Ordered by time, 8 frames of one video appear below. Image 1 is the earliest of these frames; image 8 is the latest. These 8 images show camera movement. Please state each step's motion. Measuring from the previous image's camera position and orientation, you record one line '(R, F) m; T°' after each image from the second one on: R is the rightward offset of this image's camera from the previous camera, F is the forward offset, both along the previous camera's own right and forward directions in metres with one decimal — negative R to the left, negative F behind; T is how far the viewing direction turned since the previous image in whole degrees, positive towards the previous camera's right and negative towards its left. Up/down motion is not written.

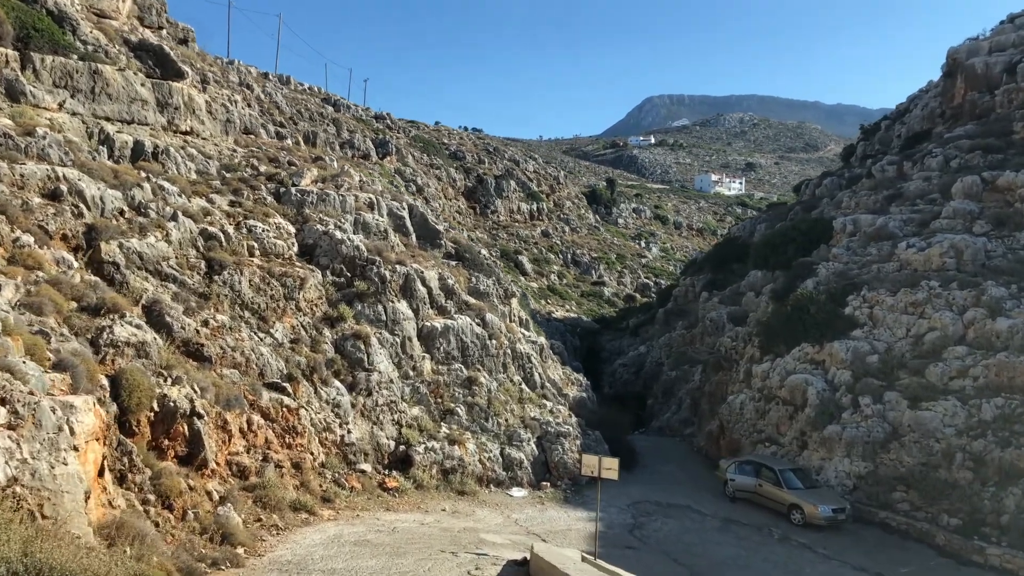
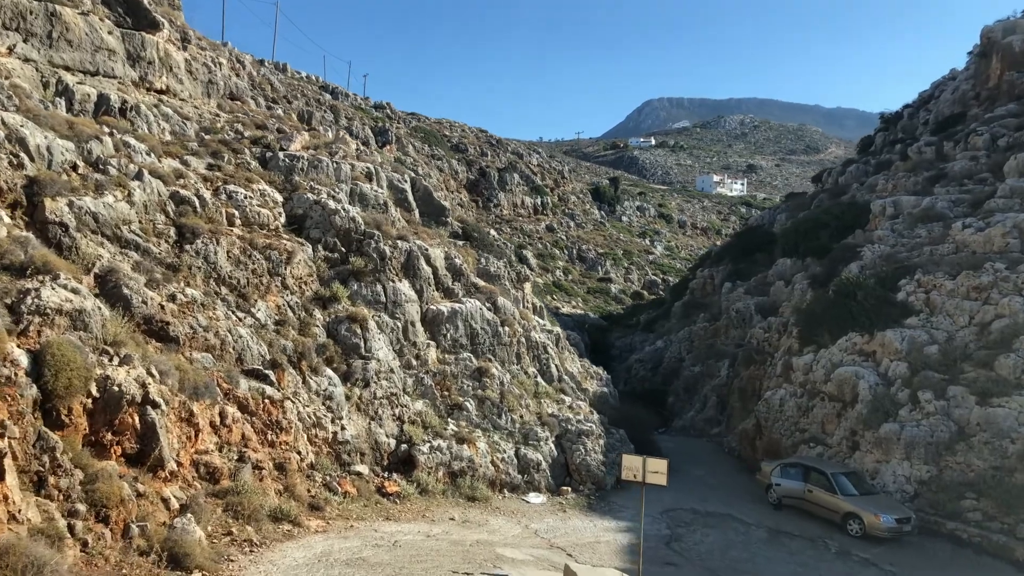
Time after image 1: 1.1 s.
(-0.4, +2.5) m; 0°
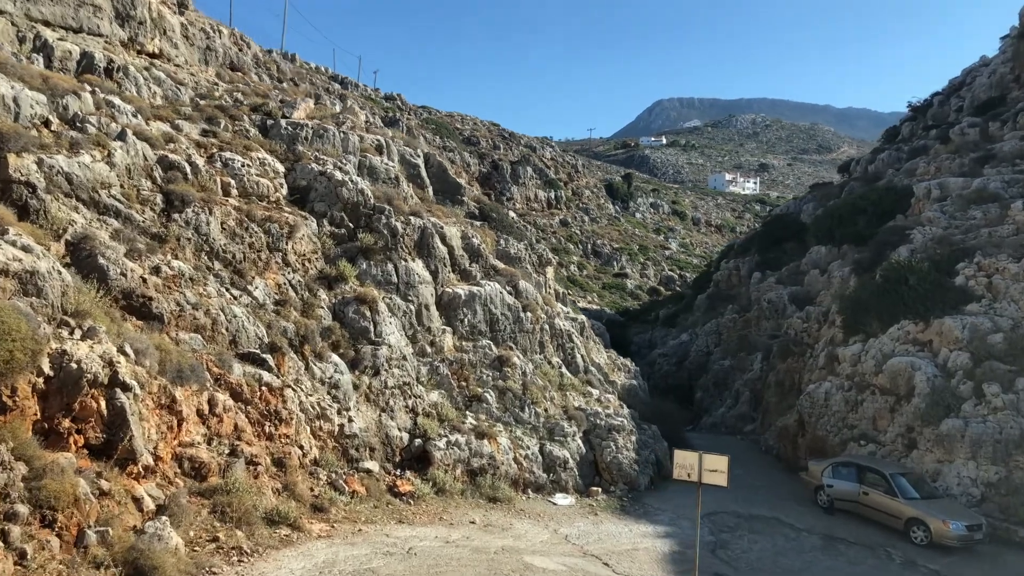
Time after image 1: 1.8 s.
(-0.3, +1.7) m; -1°
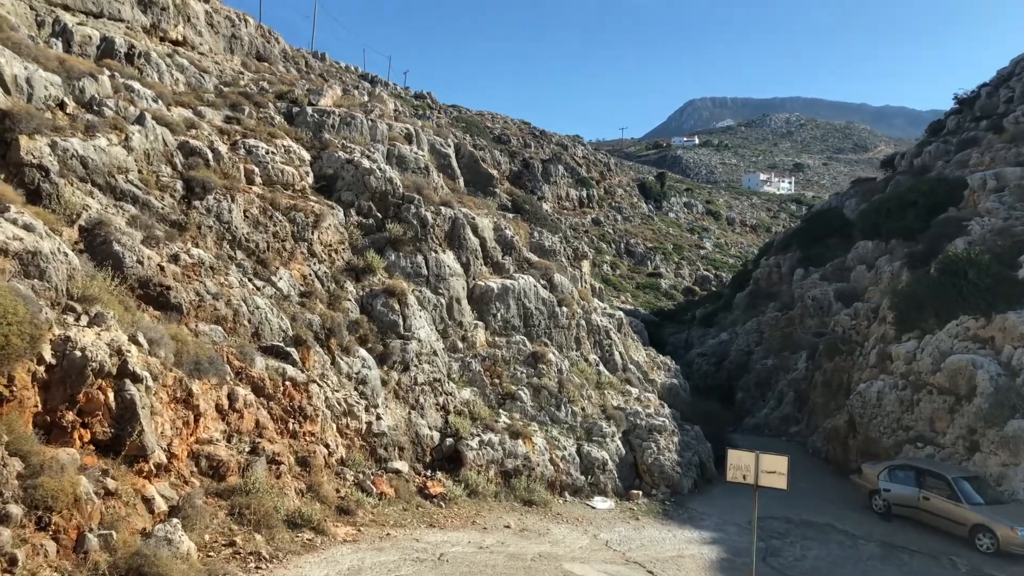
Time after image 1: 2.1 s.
(-0.1, +0.8) m; -2°
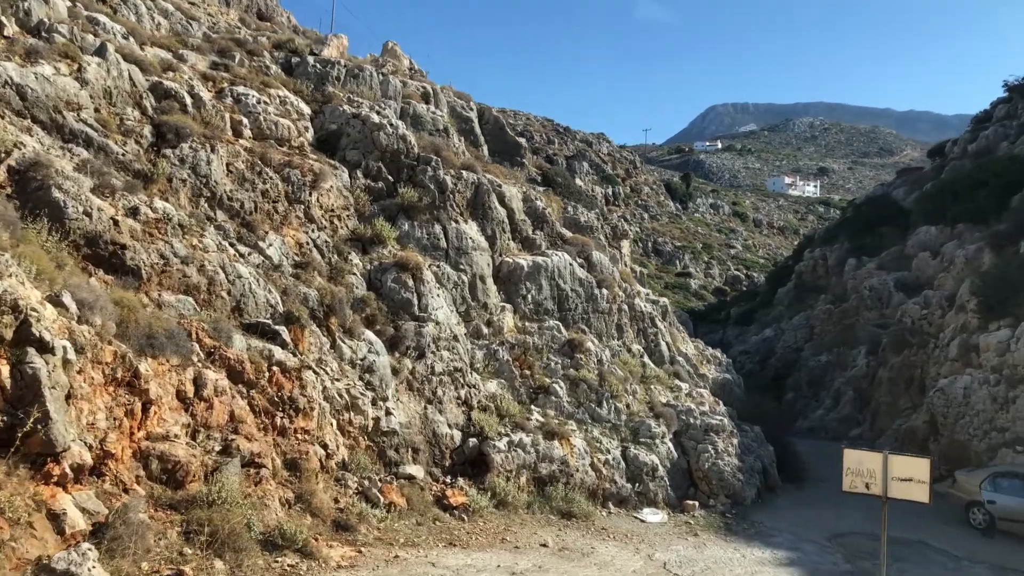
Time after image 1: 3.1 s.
(-0.2, +2.3) m; -1°
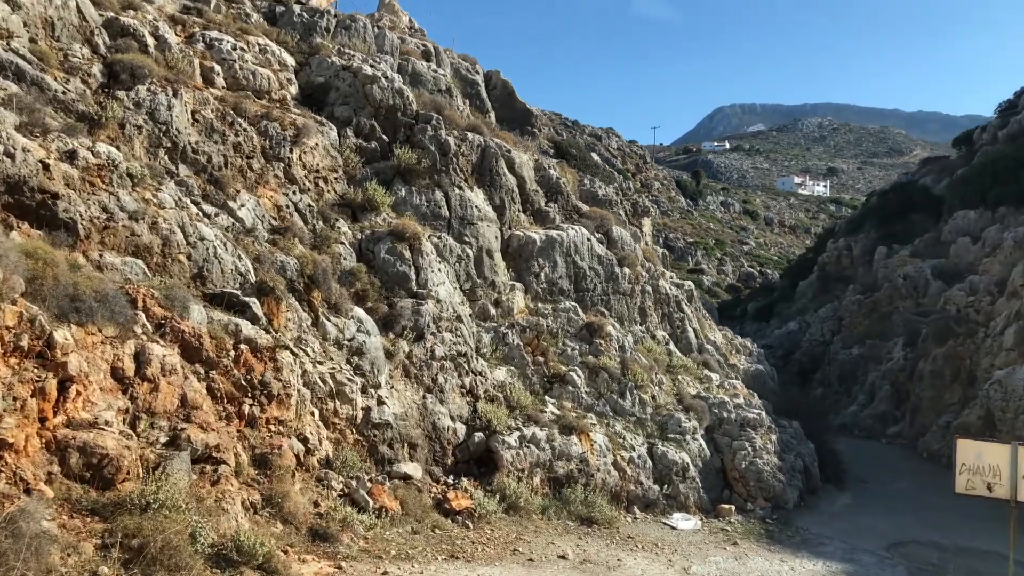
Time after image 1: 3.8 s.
(-0.1, +1.6) m; 0°
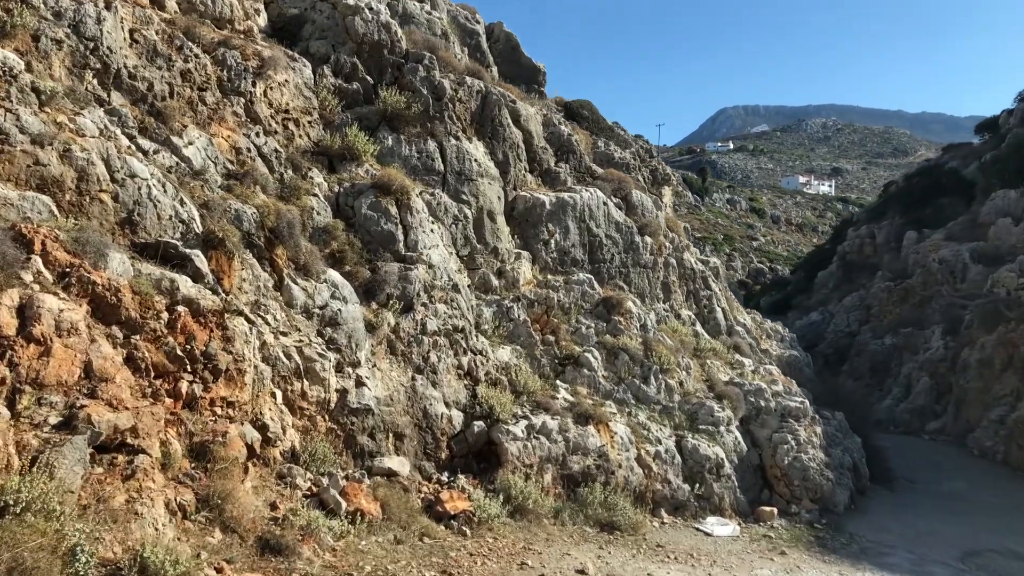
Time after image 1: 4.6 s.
(0.0, +1.7) m; 0°
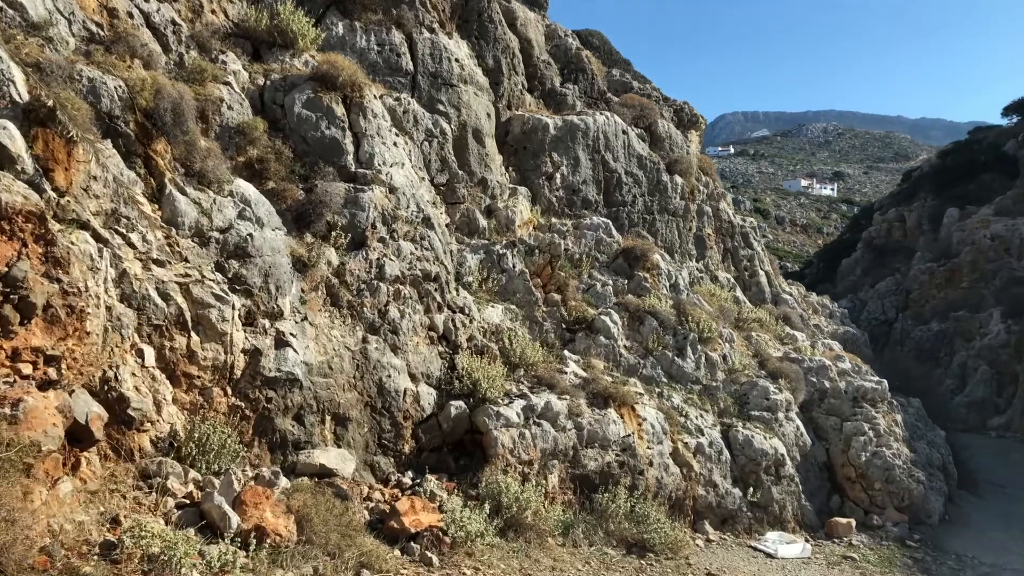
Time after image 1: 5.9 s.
(+0.1, +2.6) m; 0°
